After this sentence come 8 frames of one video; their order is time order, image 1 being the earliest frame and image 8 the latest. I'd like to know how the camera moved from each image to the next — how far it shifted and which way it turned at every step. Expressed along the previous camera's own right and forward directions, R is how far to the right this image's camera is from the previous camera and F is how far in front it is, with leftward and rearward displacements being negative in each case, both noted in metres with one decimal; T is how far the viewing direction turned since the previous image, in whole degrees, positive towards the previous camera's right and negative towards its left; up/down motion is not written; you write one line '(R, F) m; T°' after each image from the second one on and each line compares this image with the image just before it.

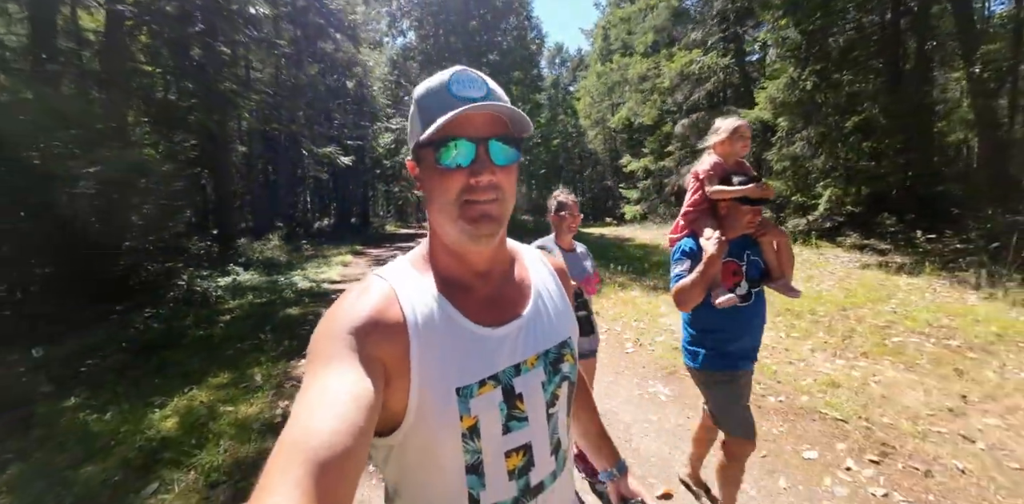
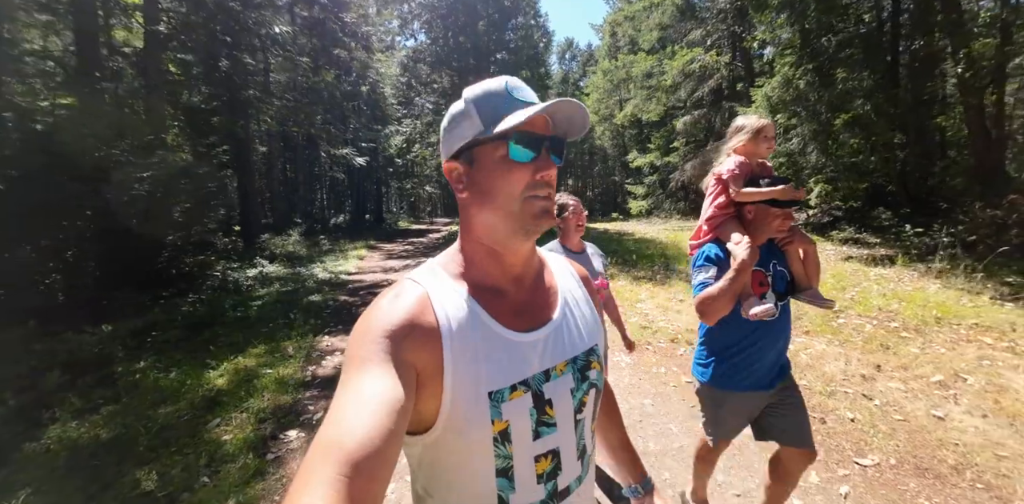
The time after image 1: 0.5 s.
(+0.3, -0.7) m; -2°
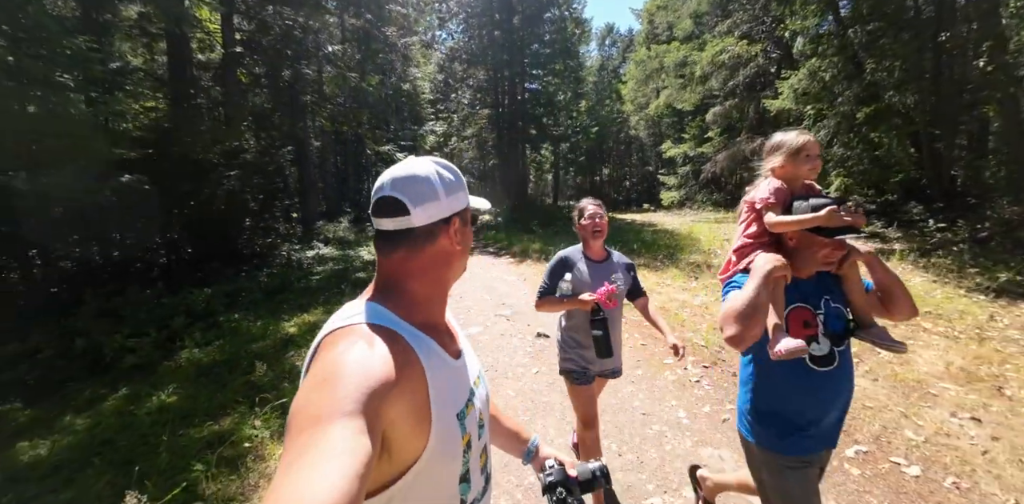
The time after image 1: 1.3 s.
(+0.6, -1.1) m; -6°
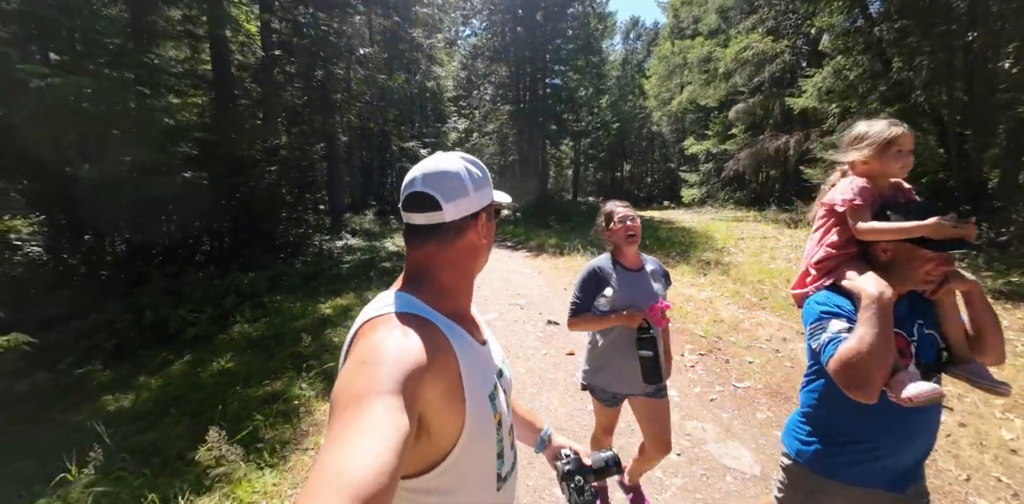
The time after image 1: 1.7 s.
(+0.1, -0.5) m; -3°
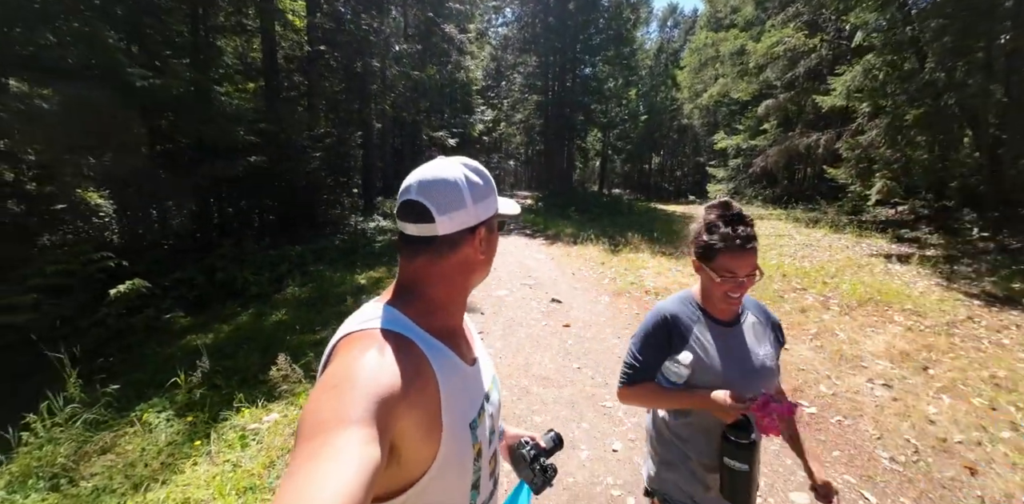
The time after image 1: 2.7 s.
(+0.3, -0.8) m; -4°
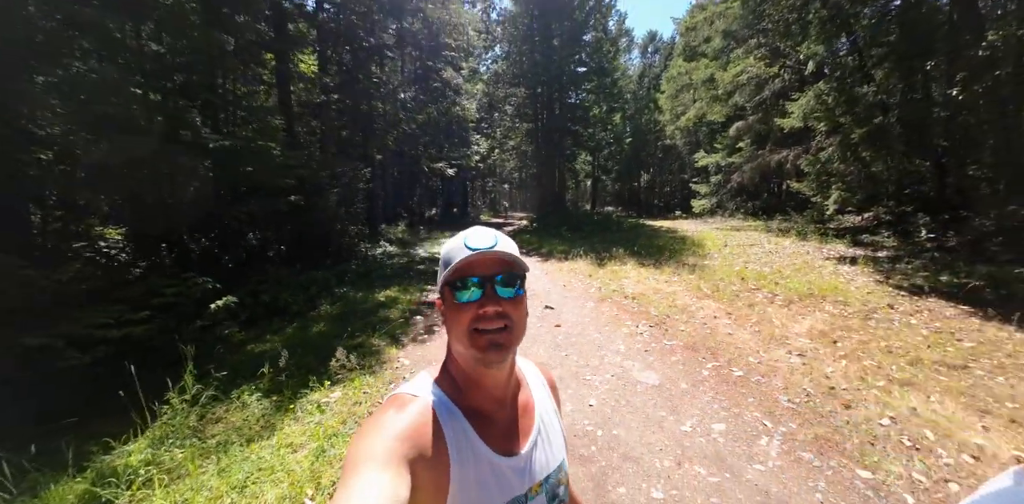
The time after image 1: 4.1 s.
(0.0, -1.3) m; 0°
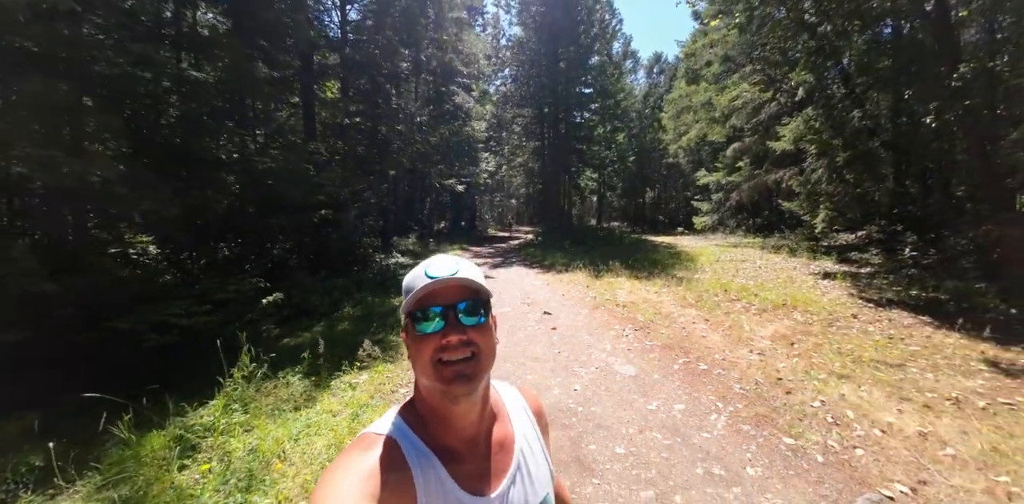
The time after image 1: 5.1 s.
(+0.1, -1.0) m; -1°
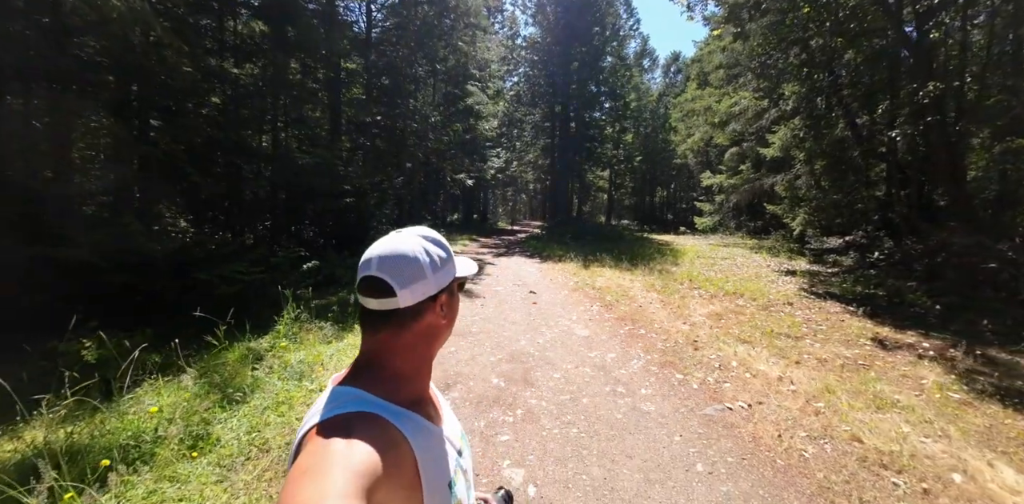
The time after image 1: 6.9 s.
(+0.6, -1.7) m; -2°
